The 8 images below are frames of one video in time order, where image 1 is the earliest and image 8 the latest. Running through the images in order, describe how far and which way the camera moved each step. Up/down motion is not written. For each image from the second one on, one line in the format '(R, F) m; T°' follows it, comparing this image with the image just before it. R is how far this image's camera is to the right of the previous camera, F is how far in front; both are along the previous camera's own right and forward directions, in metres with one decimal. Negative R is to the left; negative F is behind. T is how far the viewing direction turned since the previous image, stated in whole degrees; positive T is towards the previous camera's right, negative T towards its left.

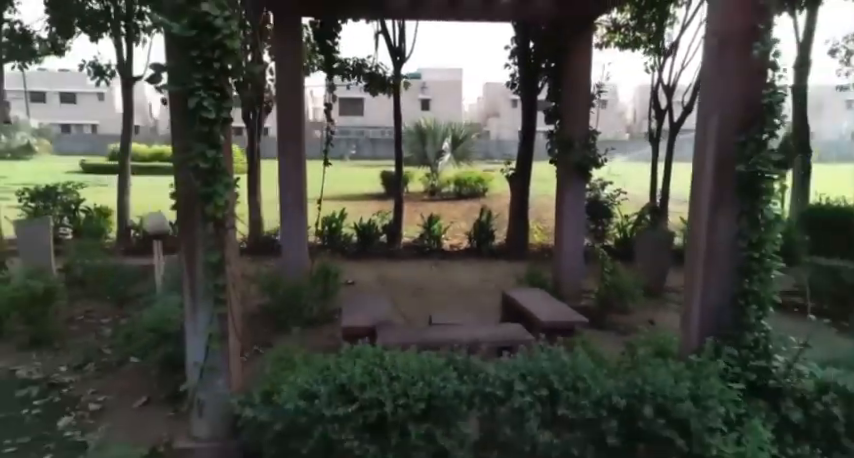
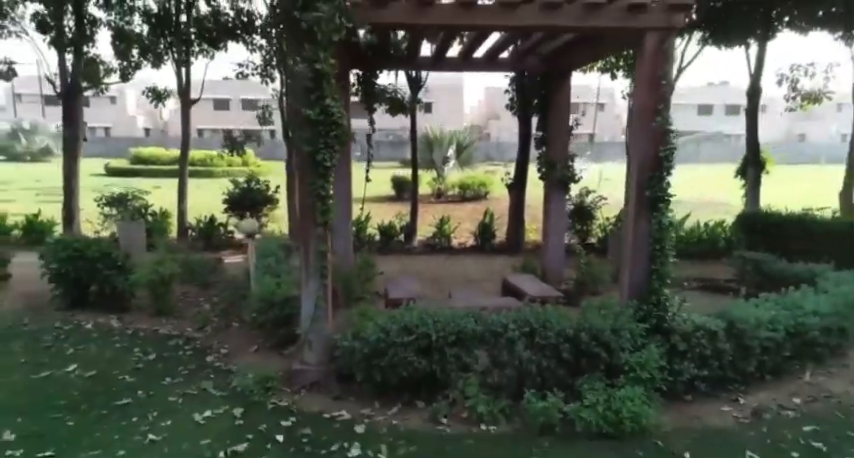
(-0.2, -1.4) m; 0°
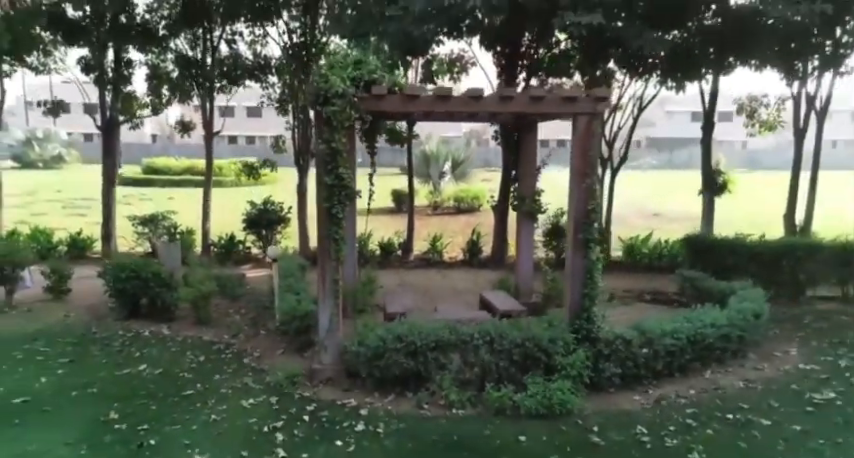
(+0.1, -1.2) m; 0°
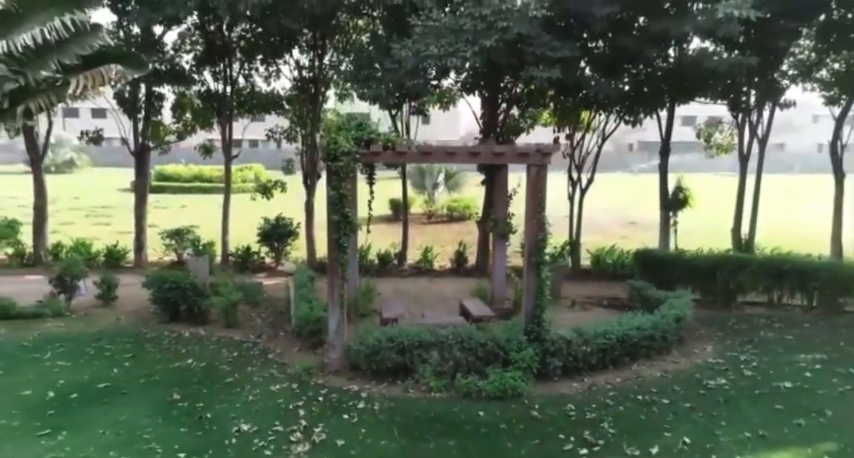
(+0.1, -1.4) m; 0°
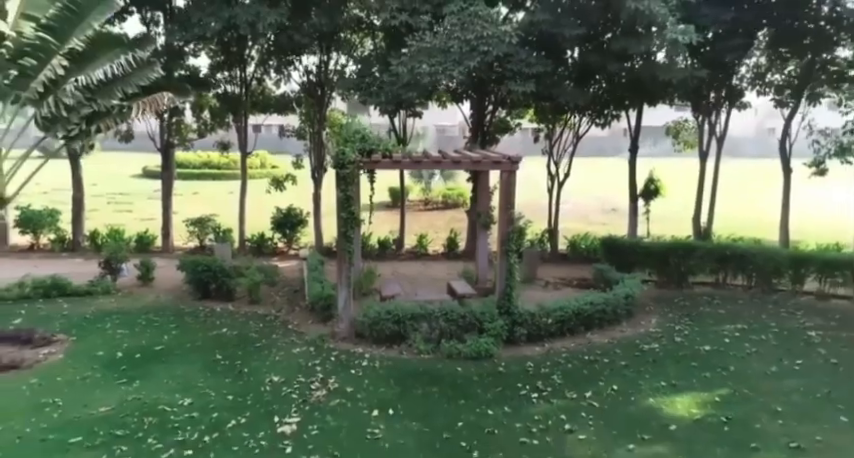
(+0.1, -1.4) m; 0°
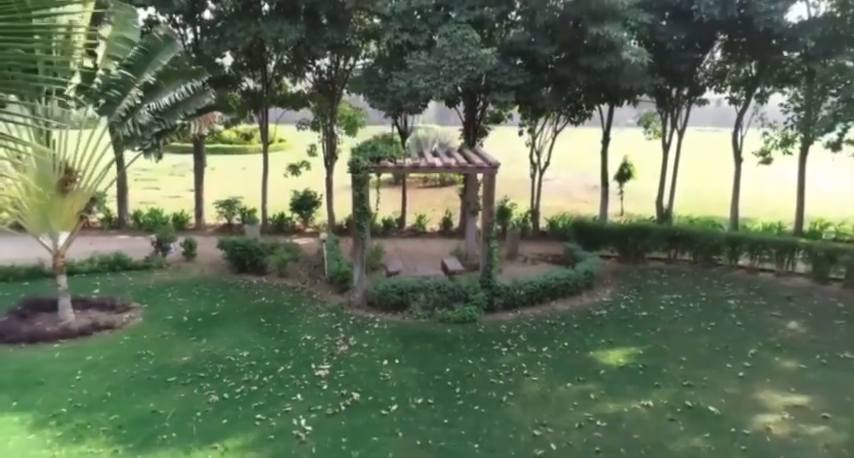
(+0.1, -1.9) m; 0°
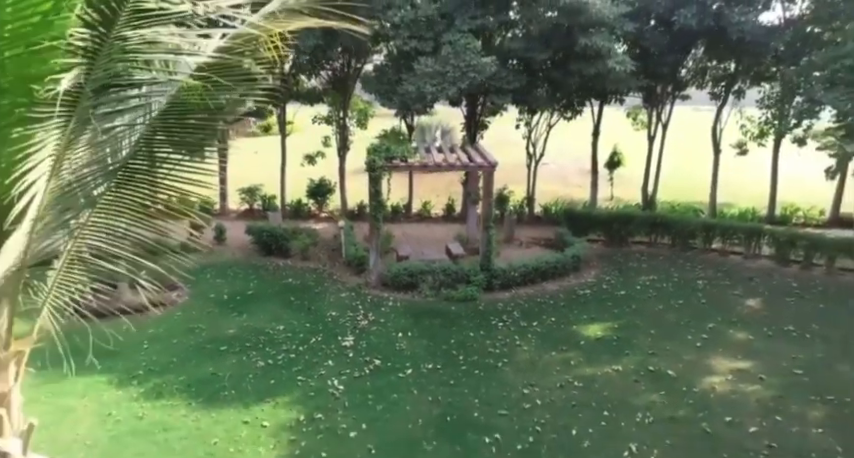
(-0.1, -1.3) m; 0°
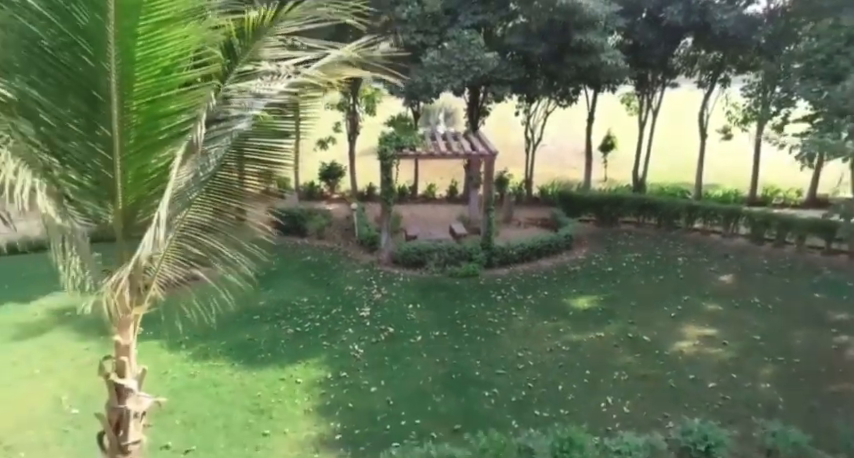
(-0.1, -1.1) m; 0°
